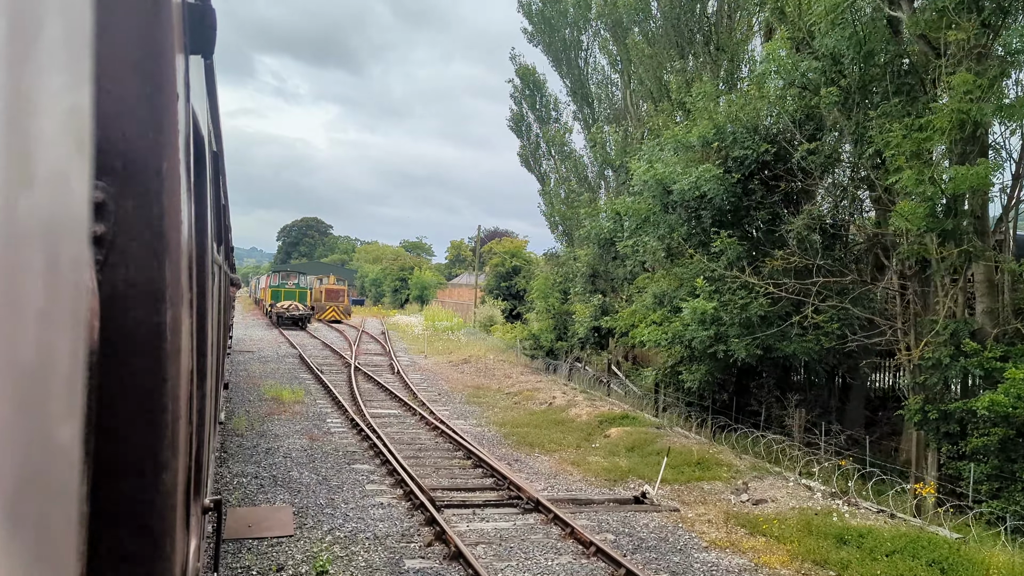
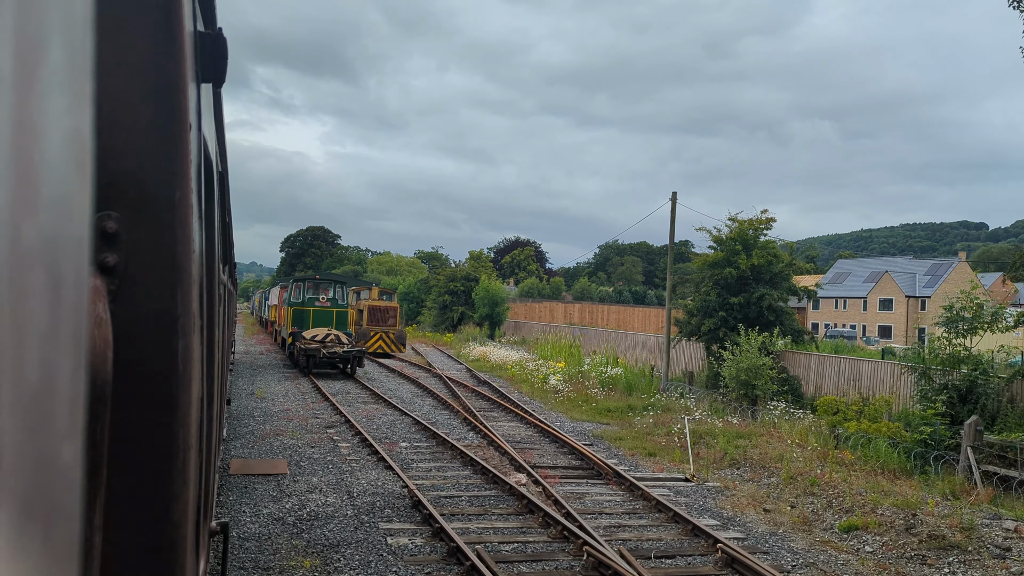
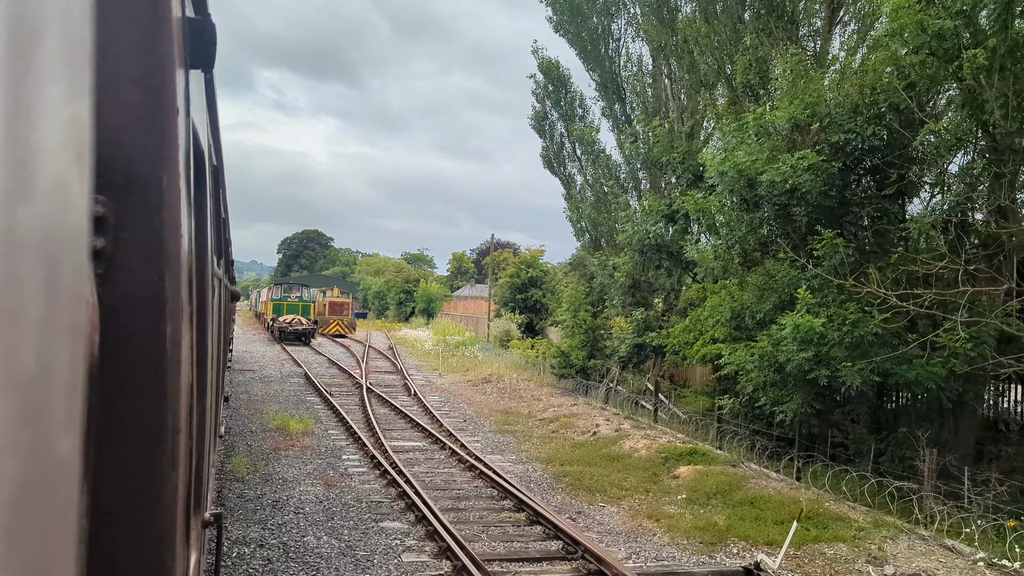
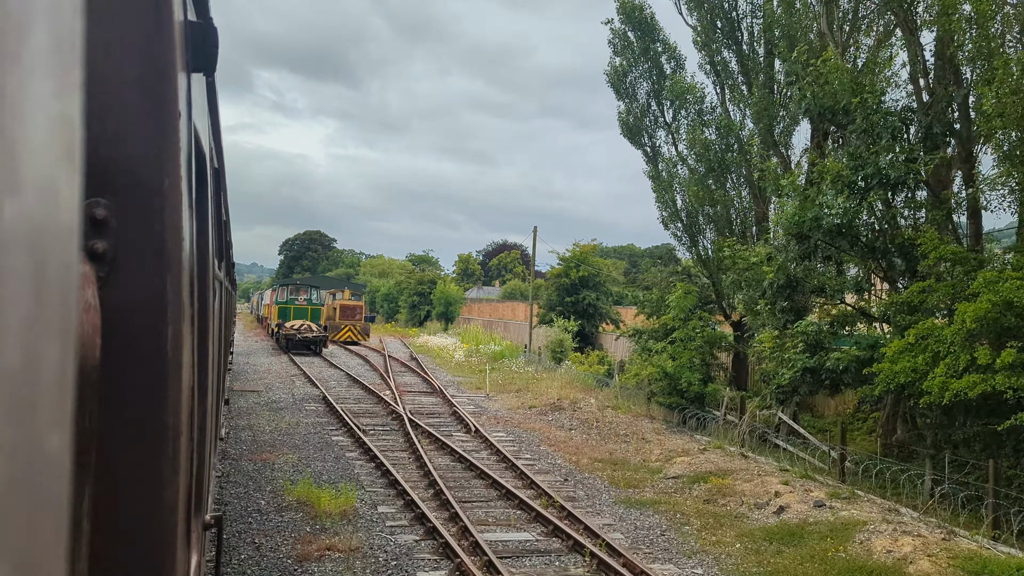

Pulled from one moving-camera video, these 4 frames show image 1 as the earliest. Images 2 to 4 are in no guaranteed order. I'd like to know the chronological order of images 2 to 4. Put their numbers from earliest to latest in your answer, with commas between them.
3, 4, 2
